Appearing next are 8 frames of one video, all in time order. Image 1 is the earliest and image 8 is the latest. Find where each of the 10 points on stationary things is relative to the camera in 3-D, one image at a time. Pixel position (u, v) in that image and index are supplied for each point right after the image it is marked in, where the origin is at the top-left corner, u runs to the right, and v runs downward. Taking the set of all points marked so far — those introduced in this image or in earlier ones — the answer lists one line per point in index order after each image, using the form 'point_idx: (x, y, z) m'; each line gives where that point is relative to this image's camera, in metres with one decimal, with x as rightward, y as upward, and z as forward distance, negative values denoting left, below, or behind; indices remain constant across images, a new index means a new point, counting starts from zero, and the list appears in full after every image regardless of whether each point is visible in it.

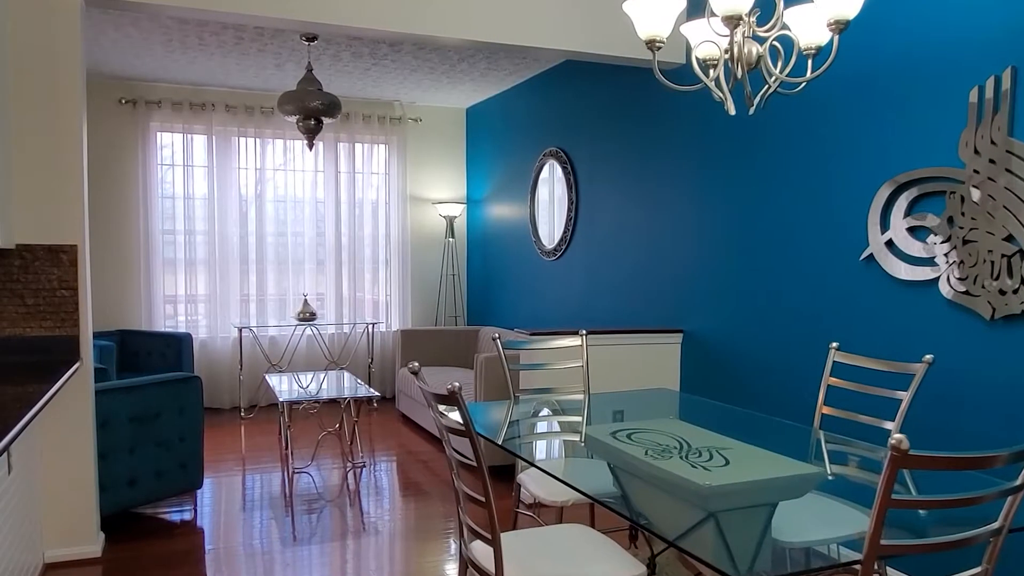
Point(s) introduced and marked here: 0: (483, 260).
0: (-0.2, +0.2, +6.4) m
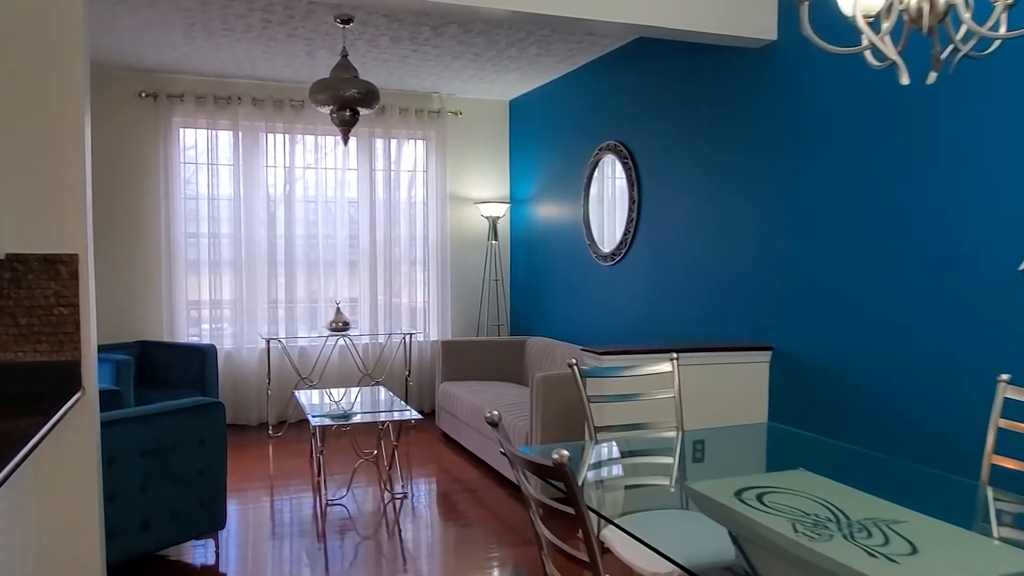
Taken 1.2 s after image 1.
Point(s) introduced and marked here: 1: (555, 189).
0: (+0.1, +0.2, +5.9) m
1: (+0.3, +0.7, +5.5) m
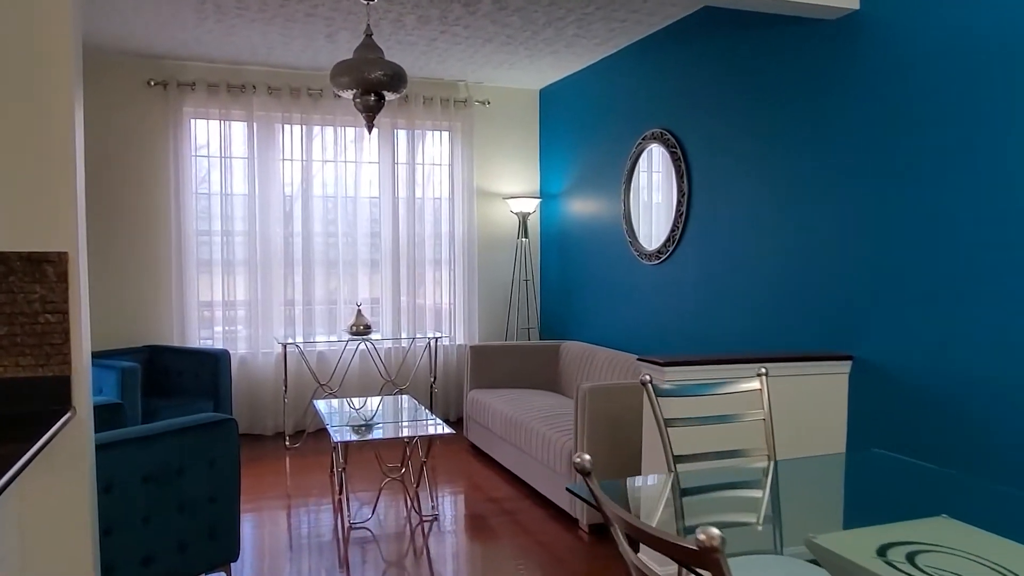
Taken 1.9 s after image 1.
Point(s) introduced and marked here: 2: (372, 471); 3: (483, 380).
0: (+0.3, +0.2, +5.6) m
1: (+0.5, +0.6, +5.1) m
2: (-0.8, -1.0, +4.5) m
3: (-0.2, -0.6, +4.9) m
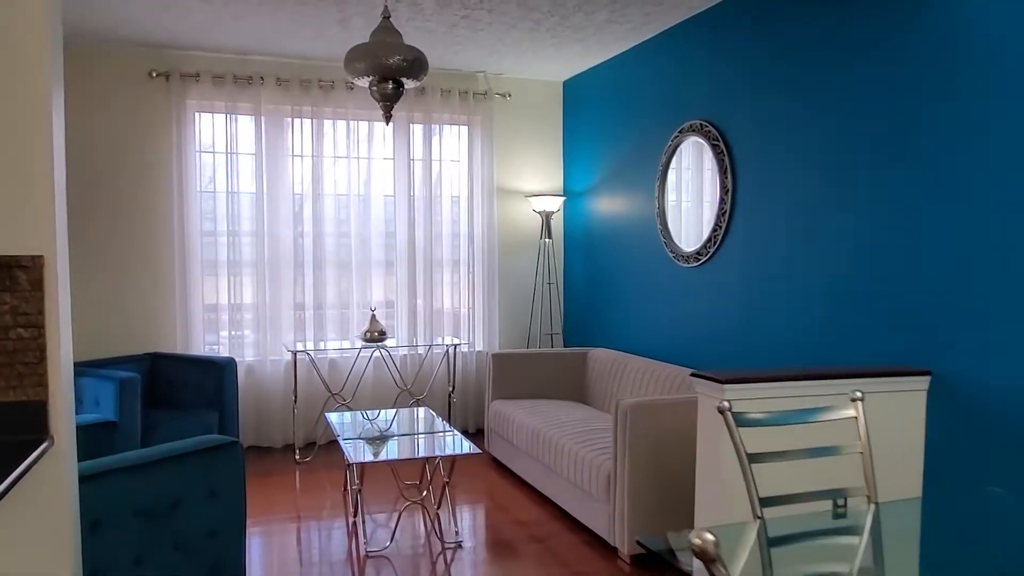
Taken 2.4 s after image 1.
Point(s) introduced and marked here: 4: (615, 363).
0: (+0.5, +0.1, +5.3) m
1: (+0.7, +0.6, +4.8) m
2: (-0.6, -1.0, +4.2) m
3: (0.0, -0.6, +4.6) m
4: (+0.6, -0.4, +4.4) m
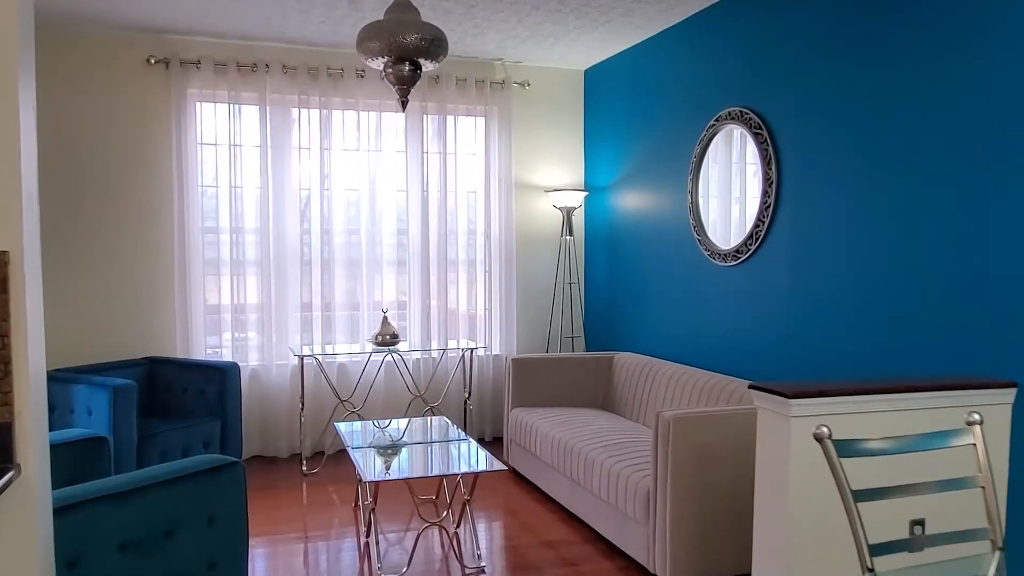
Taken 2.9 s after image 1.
0: (+0.6, +0.1, +5.0) m
1: (+0.8, +0.6, +4.5) m
2: (-0.5, -1.0, +3.9) m
3: (+0.1, -0.6, +4.3) m
4: (+0.7, -0.4, +4.1) m
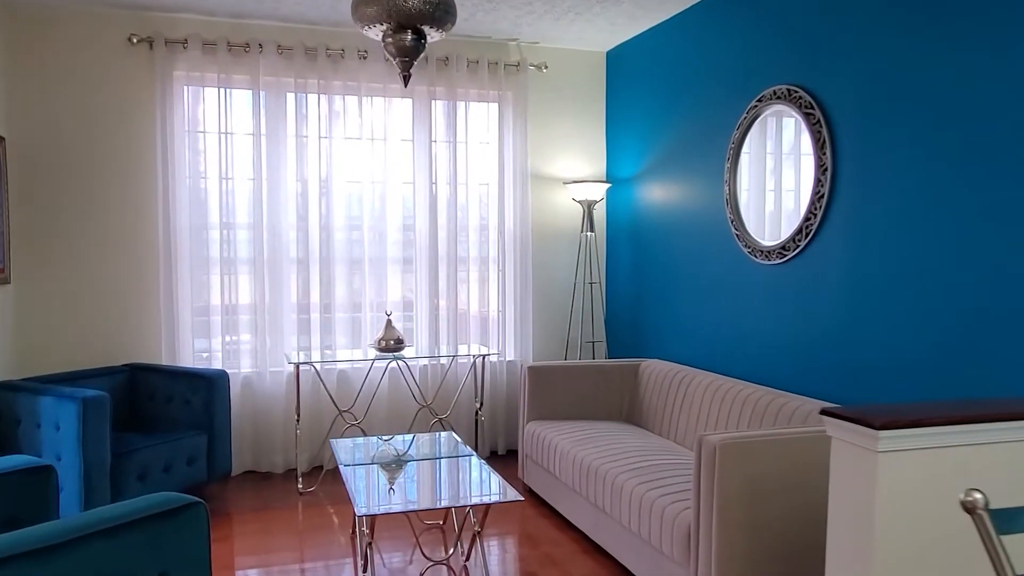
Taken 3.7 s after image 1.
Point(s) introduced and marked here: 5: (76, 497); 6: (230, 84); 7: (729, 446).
0: (+0.7, +0.1, +4.6) m
1: (+0.8, +0.6, +4.1) m
2: (-0.5, -1.0, +3.5) m
3: (+0.2, -0.6, +3.9) m
4: (+0.7, -0.4, +3.7) m
5: (-1.7, -0.8, +3.1) m
6: (-1.4, +1.0, +4.1) m
7: (+0.6, -0.4, +2.3) m
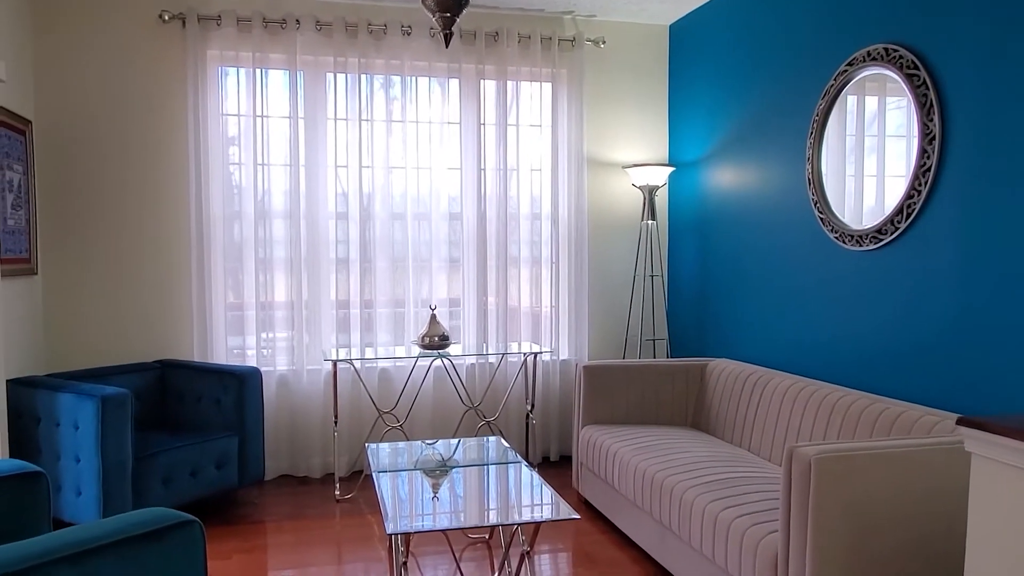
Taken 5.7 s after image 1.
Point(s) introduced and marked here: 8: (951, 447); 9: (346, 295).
0: (+1.0, +0.2, +4.2) m
1: (+1.1, +0.7, +3.7) m
2: (-0.3, -1.0, +3.2) m
3: (+0.4, -0.5, +3.6) m
4: (+1.0, -0.4, +3.3) m
5: (-1.5, -0.8, +2.9) m
6: (-1.2, +1.1, +3.9) m
7: (+0.7, -0.4, +1.9) m
8: (+1.1, -0.4, +2.0) m
9: (-0.8, 0.0, +4.0) m
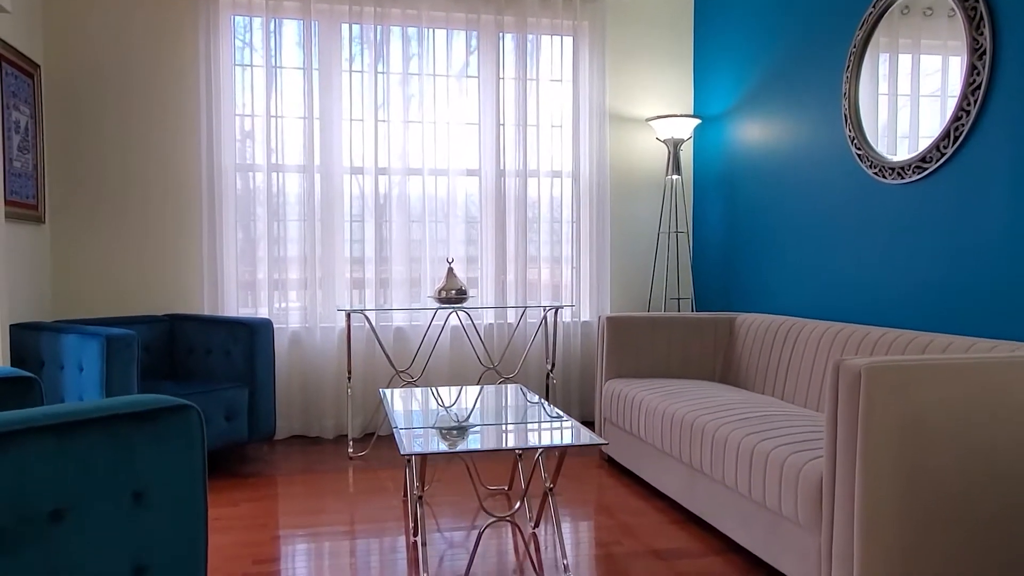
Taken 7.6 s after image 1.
0: (+1.1, +0.4, +4.0) m
1: (+1.2, +0.9, +3.5) m
2: (-0.2, -0.8, +3.1) m
3: (+0.5, -0.3, +3.4) m
4: (+1.0, -0.2, +3.1) m
5: (-1.4, -0.5, +2.8) m
6: (-1.1, +1.3, +3.8) m
7: (+0.8, -0.2, +1.8) m
8: (+1.1, -0.2, +1.9) m
9: (-0.7, +0.2, +3.9) m
